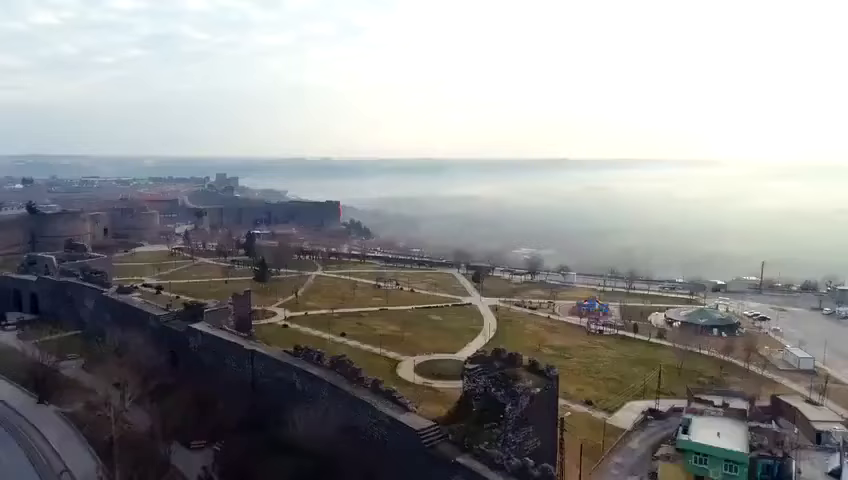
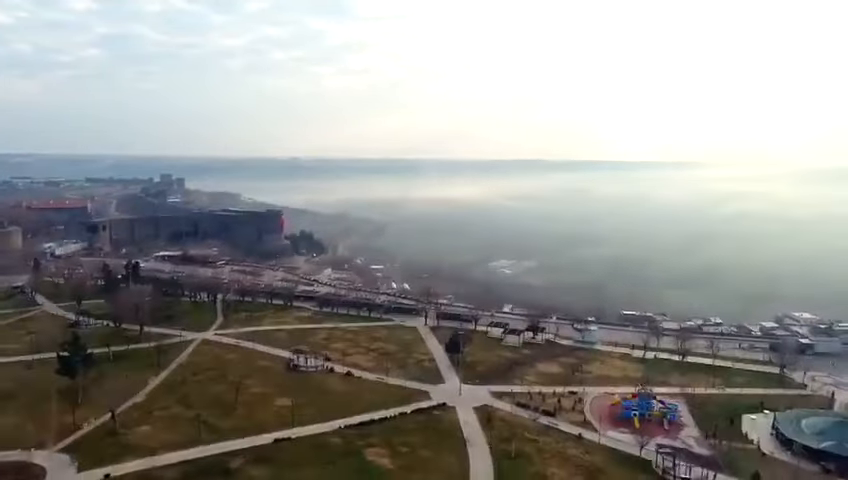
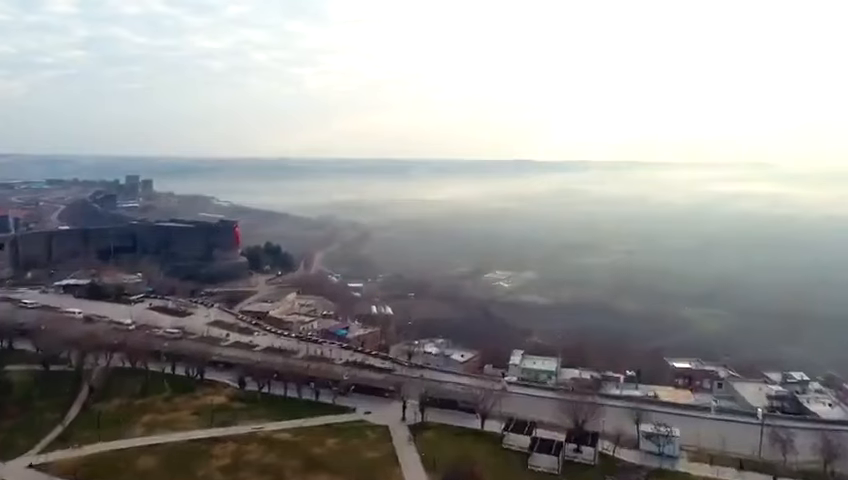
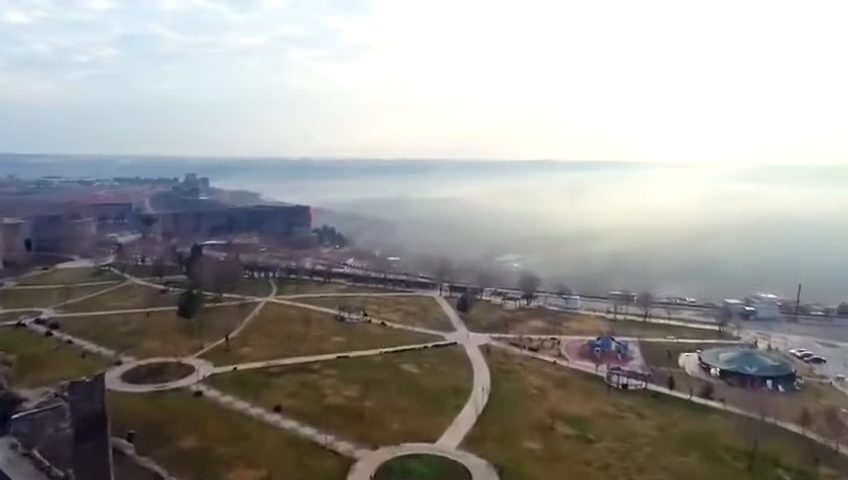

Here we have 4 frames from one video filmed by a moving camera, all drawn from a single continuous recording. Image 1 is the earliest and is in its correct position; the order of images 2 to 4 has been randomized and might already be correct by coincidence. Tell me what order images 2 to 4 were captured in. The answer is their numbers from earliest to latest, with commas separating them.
4, 2, 3
